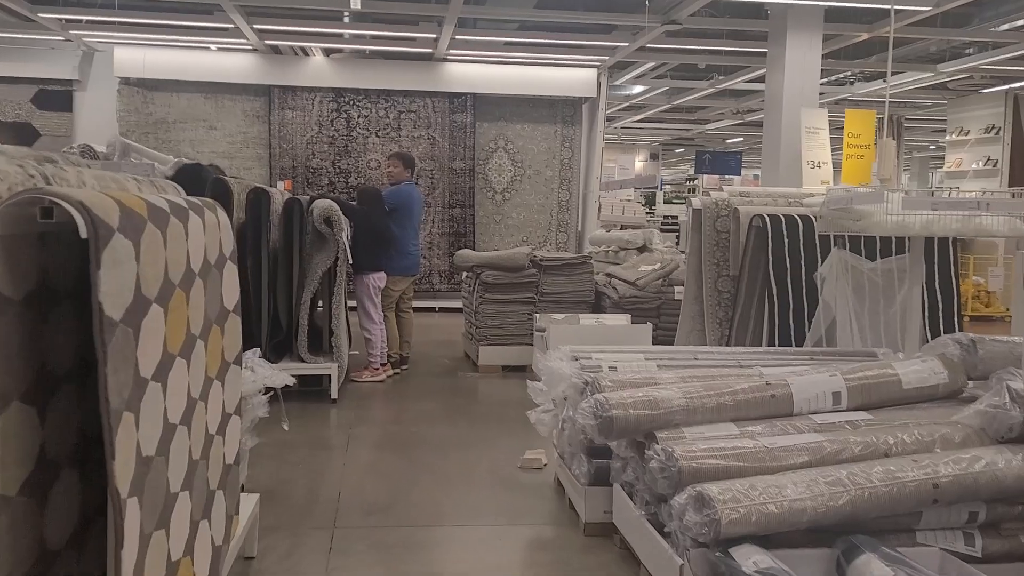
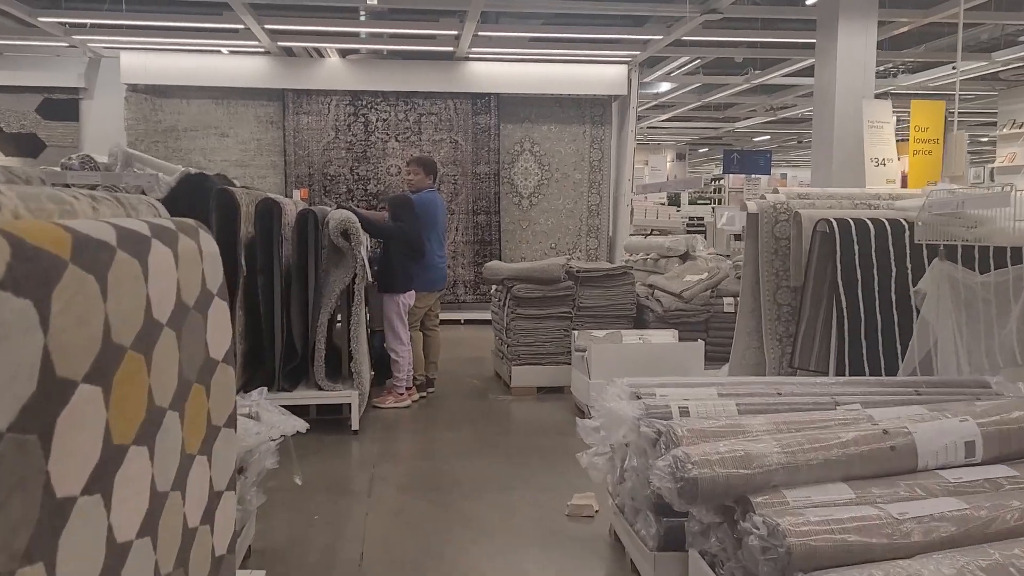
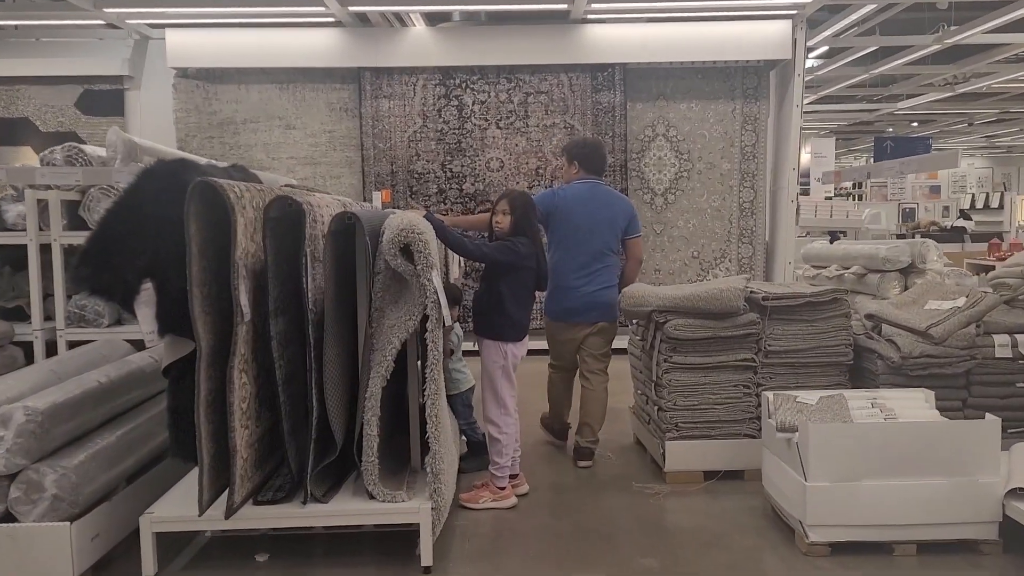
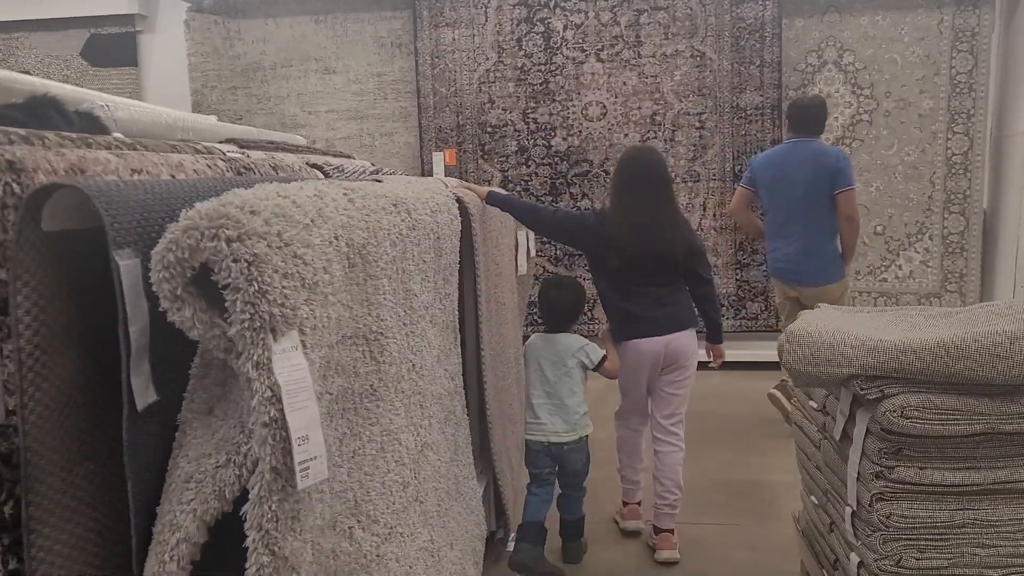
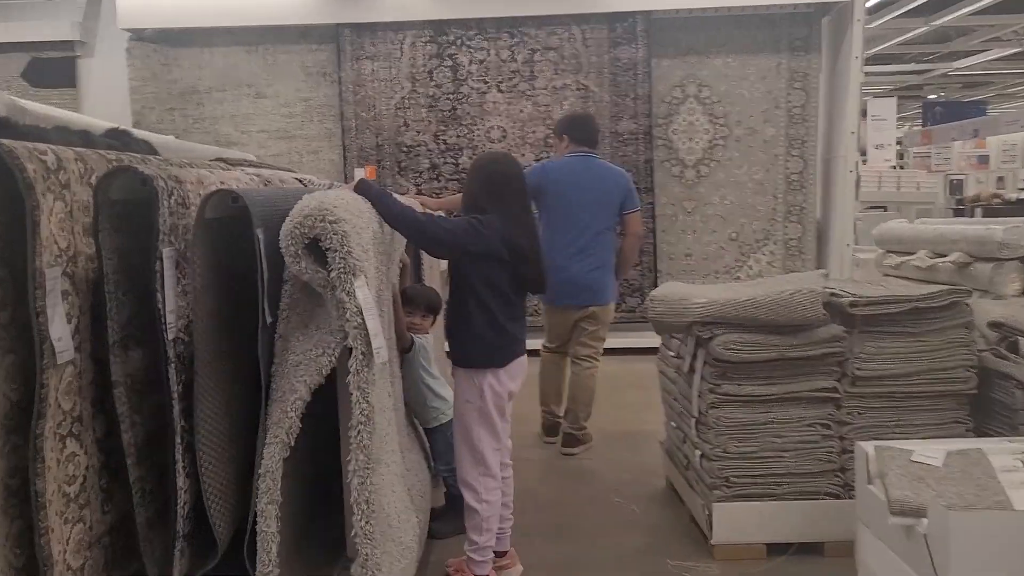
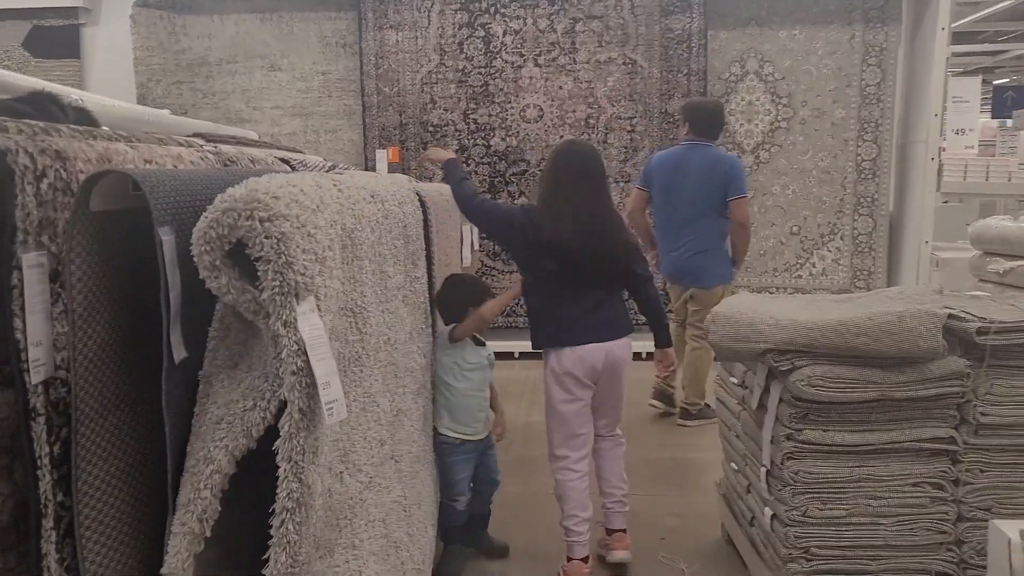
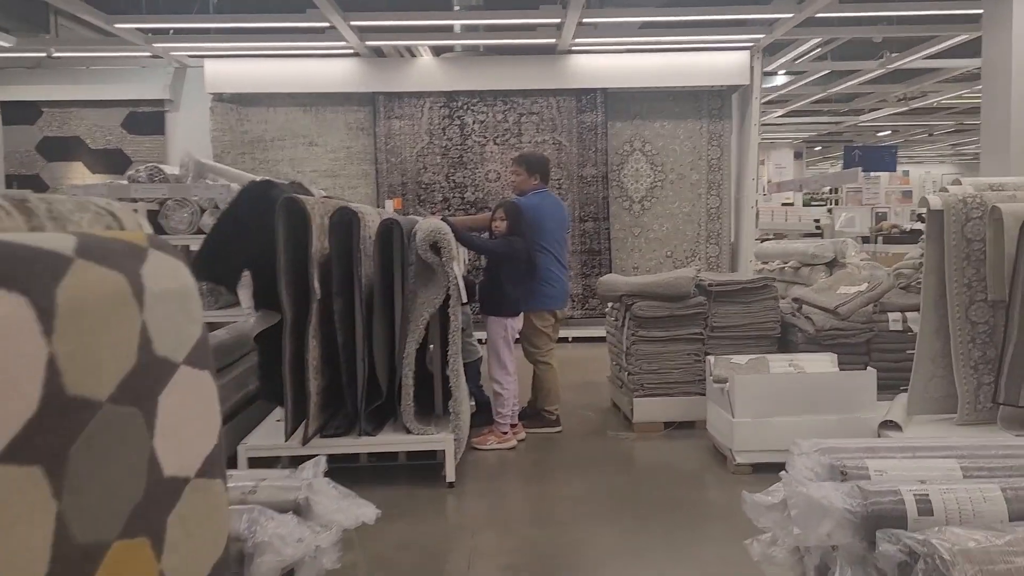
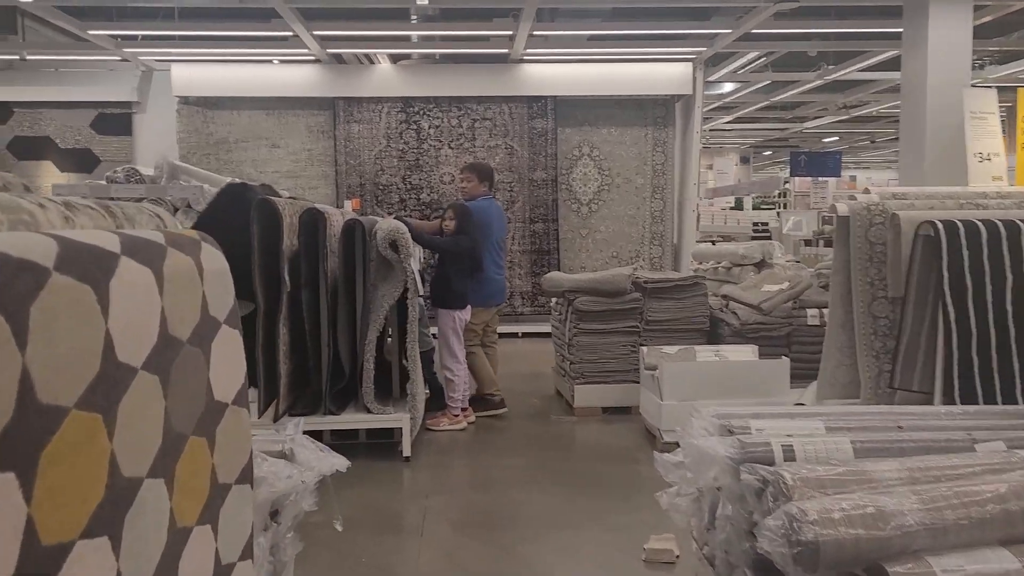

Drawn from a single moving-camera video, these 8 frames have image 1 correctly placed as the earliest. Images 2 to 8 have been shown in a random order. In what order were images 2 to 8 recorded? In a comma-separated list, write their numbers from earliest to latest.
2, 8, 7, 3, 5, 6, 4
